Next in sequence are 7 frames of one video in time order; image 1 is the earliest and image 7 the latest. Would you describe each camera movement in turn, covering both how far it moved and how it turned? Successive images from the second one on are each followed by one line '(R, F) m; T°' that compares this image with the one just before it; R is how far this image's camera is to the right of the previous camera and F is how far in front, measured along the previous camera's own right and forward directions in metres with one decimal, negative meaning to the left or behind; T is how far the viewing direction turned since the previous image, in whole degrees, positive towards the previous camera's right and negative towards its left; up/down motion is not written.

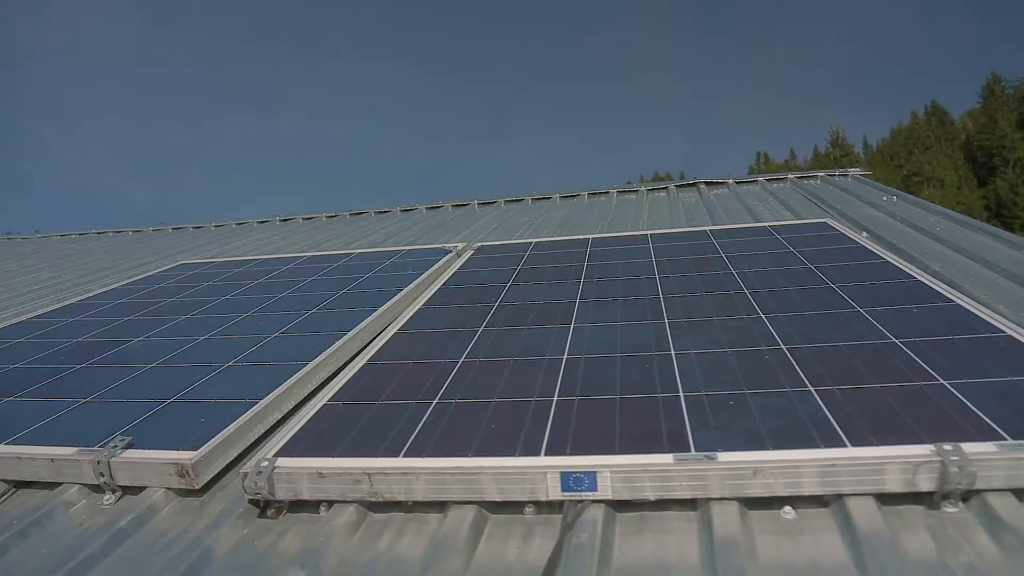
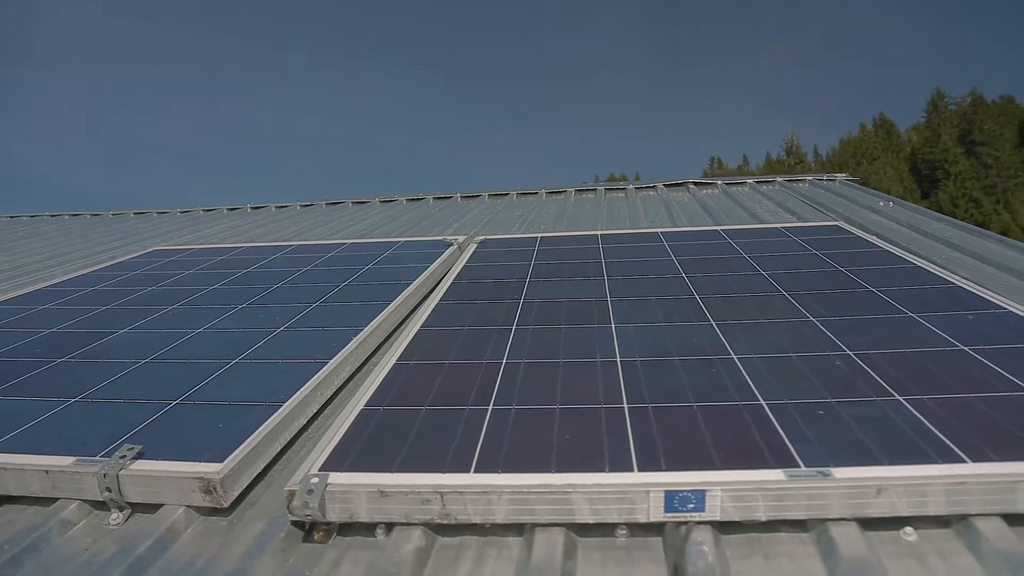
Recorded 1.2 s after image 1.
(-0.8, +0.5) m; +4°
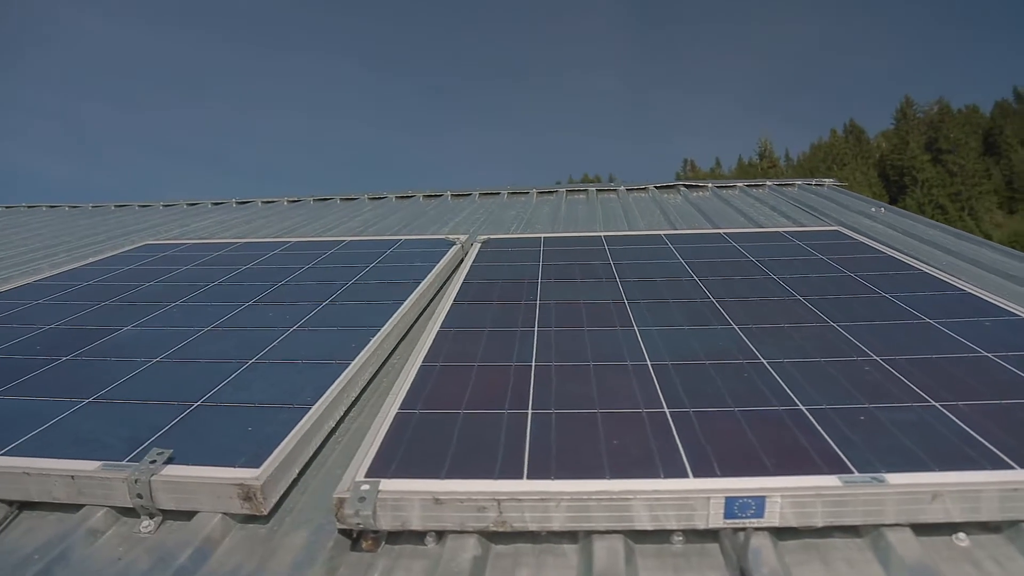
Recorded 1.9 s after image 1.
(-0.5, +0.1) m; +2°
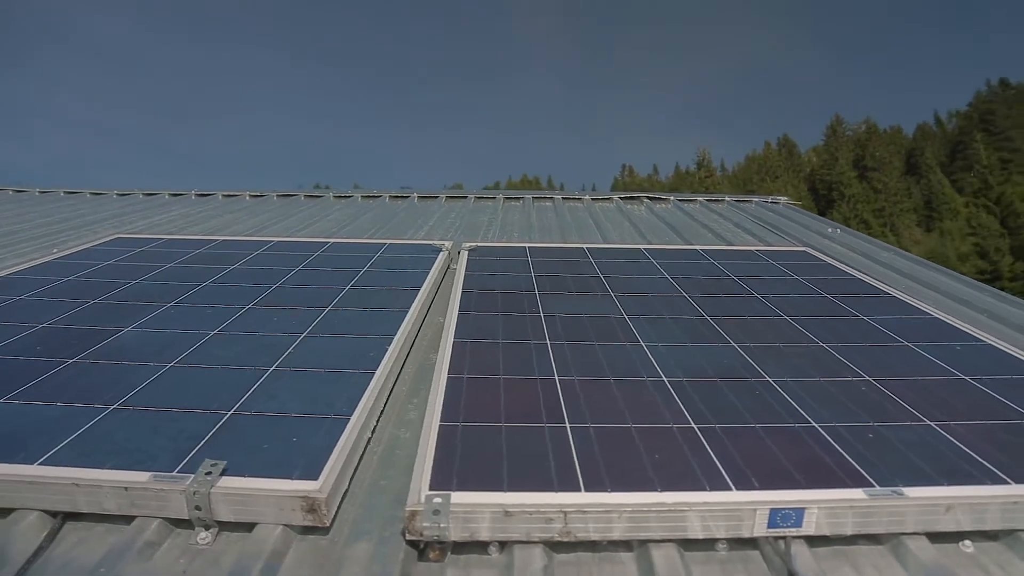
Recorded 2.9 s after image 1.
(-0.8, -0.2) m; +5°
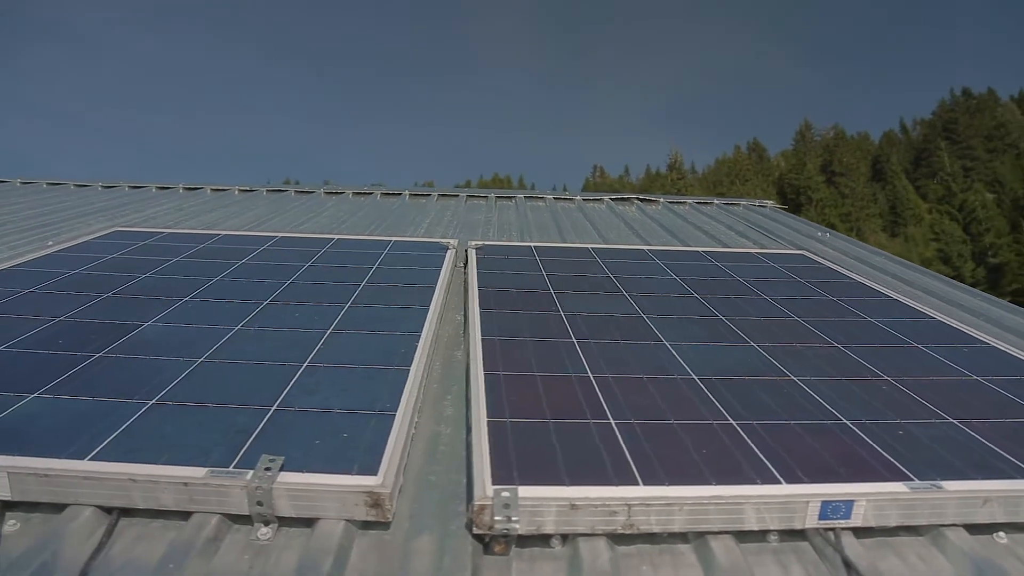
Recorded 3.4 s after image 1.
(-0.6, -0.1) m; +3°
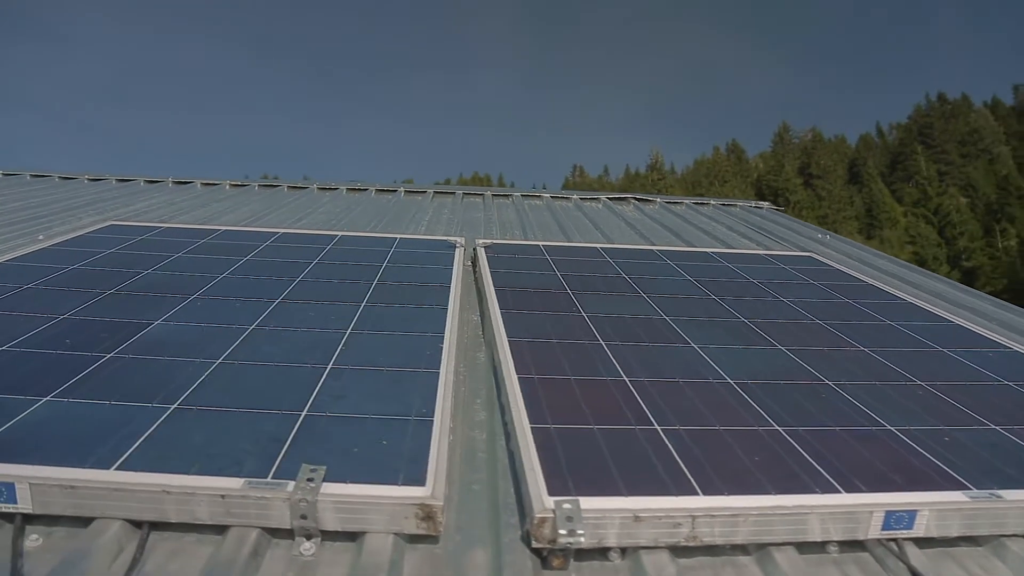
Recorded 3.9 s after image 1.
(-0.5, +0.2) m; +2°
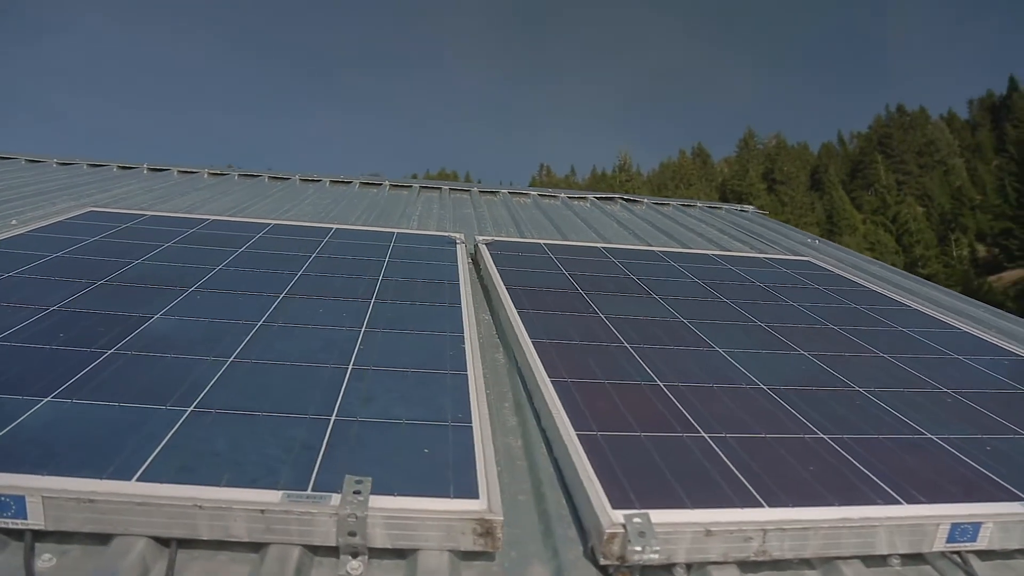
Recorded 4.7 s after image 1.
(-0.5, +0.2) m; +3°
